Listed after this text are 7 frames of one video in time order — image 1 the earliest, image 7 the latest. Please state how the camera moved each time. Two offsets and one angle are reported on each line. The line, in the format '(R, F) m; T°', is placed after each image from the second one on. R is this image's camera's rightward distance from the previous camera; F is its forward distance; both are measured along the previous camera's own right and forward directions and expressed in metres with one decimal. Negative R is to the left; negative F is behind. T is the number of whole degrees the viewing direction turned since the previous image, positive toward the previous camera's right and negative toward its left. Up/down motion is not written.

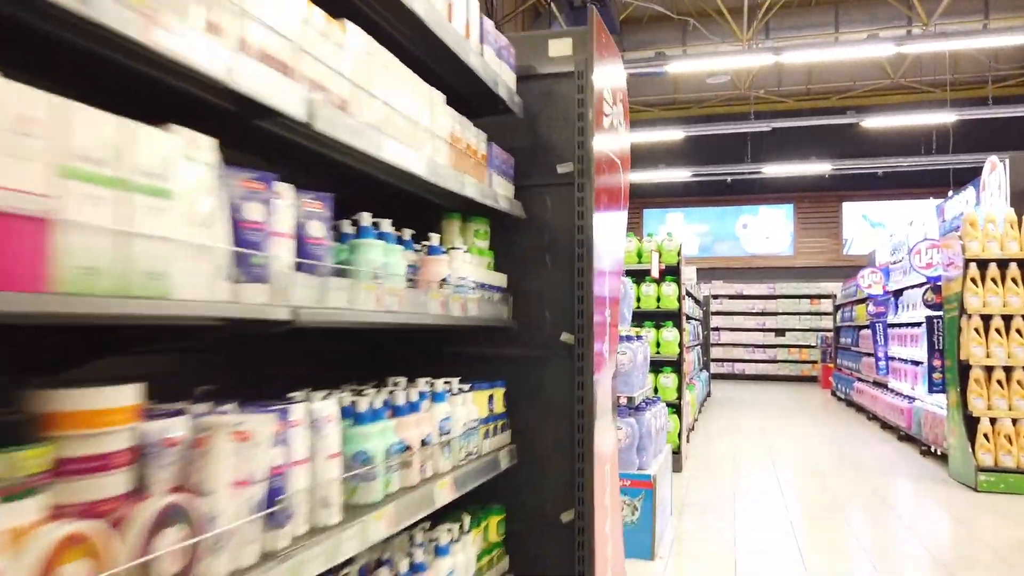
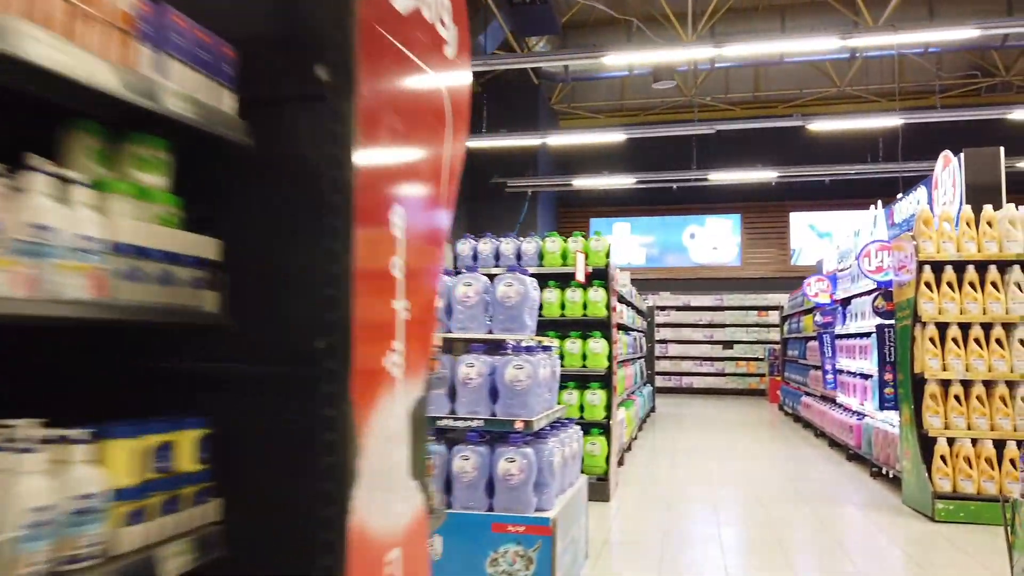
(+0.3, +0.6) m; +3°
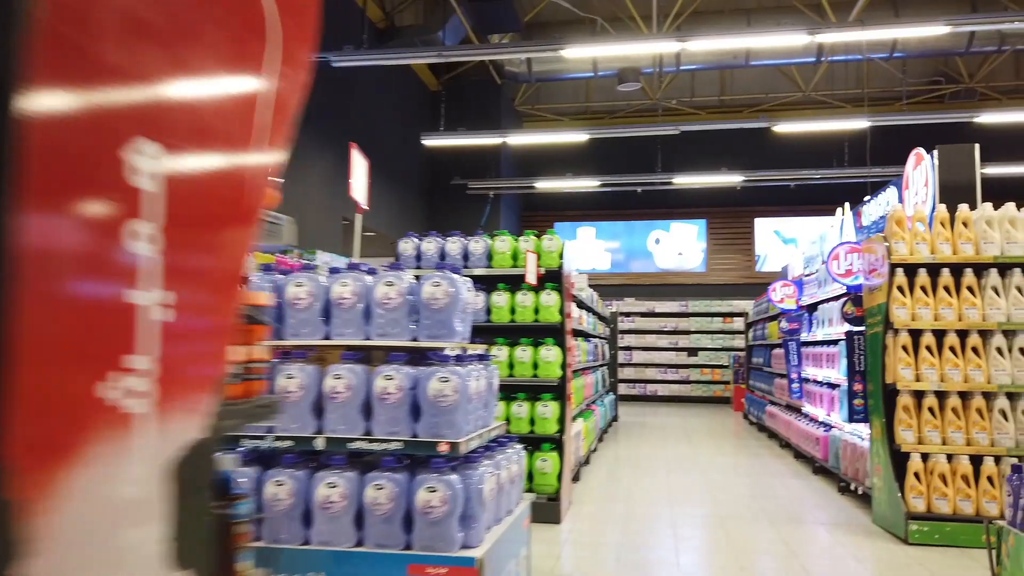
(+0.1, +0.4) m; +2°
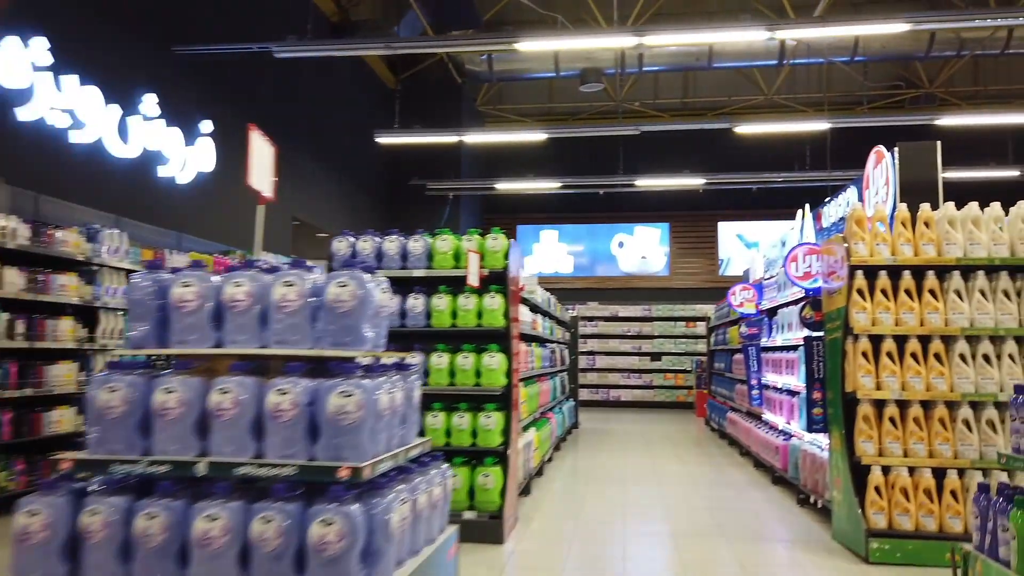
(+0.1, +0.3) m; +2°
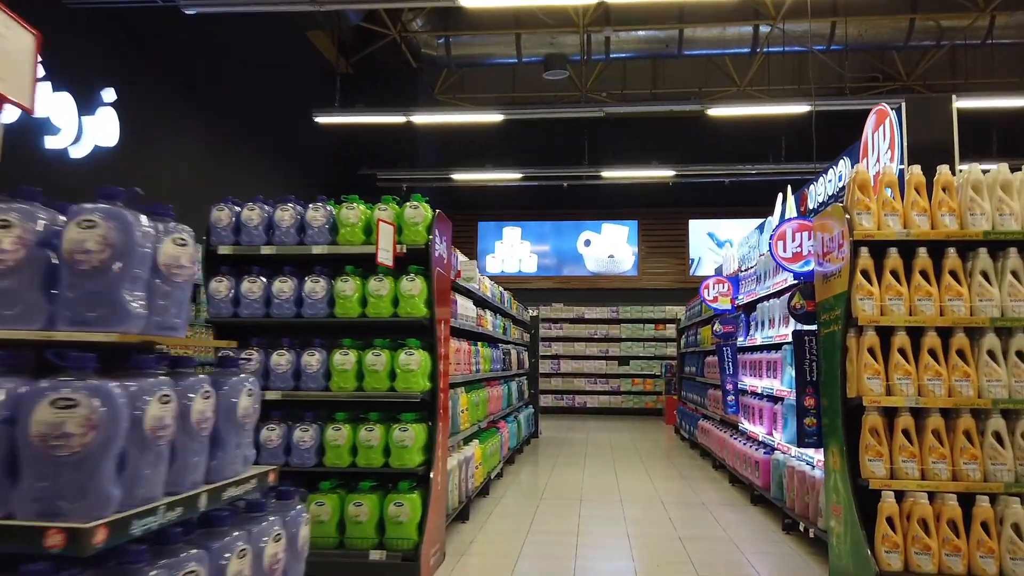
(+0.2, +0.8) m; +2°
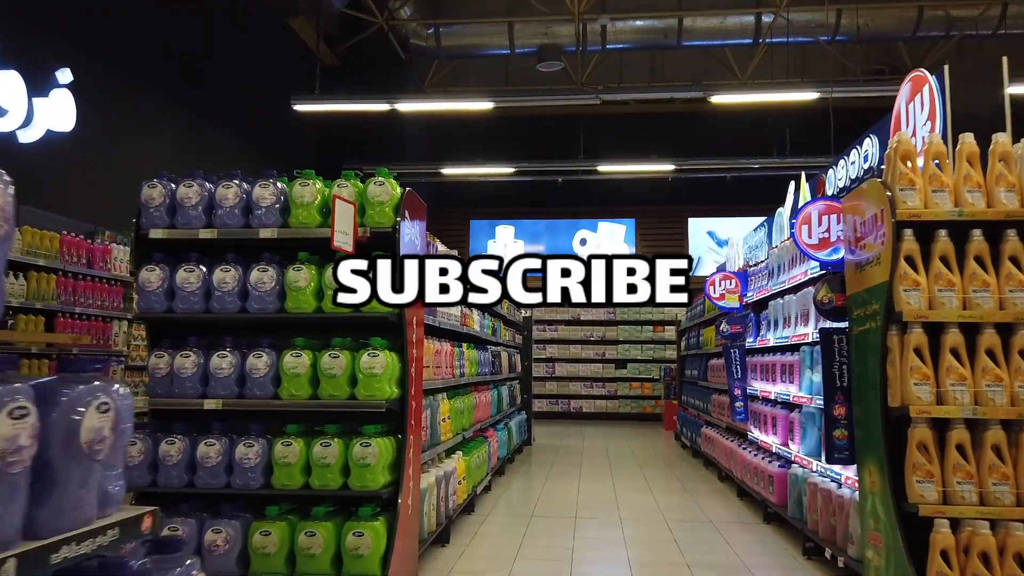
(+0.1, +0.5) m; 0°
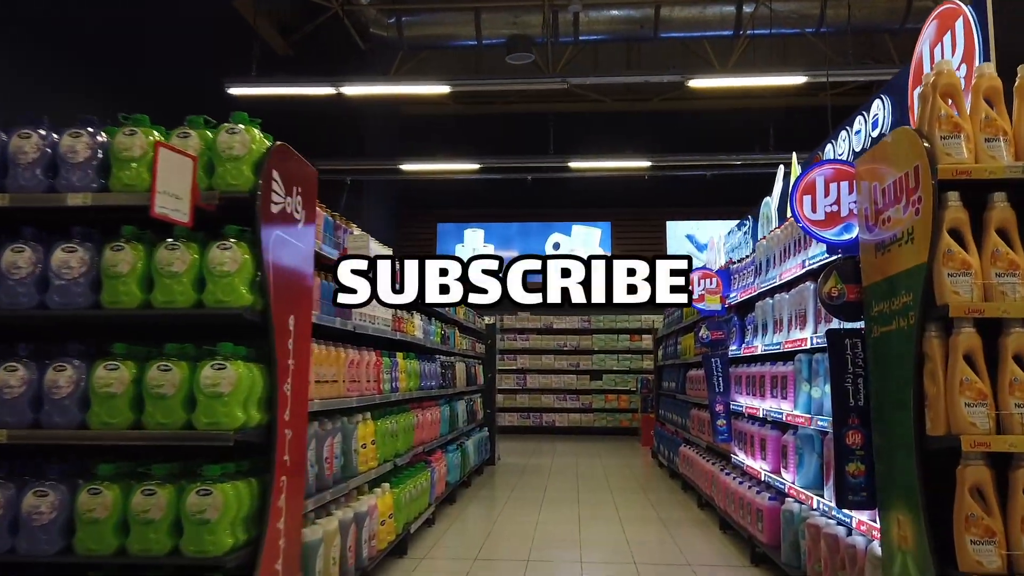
(+0.2, +0.7) m; +1°
